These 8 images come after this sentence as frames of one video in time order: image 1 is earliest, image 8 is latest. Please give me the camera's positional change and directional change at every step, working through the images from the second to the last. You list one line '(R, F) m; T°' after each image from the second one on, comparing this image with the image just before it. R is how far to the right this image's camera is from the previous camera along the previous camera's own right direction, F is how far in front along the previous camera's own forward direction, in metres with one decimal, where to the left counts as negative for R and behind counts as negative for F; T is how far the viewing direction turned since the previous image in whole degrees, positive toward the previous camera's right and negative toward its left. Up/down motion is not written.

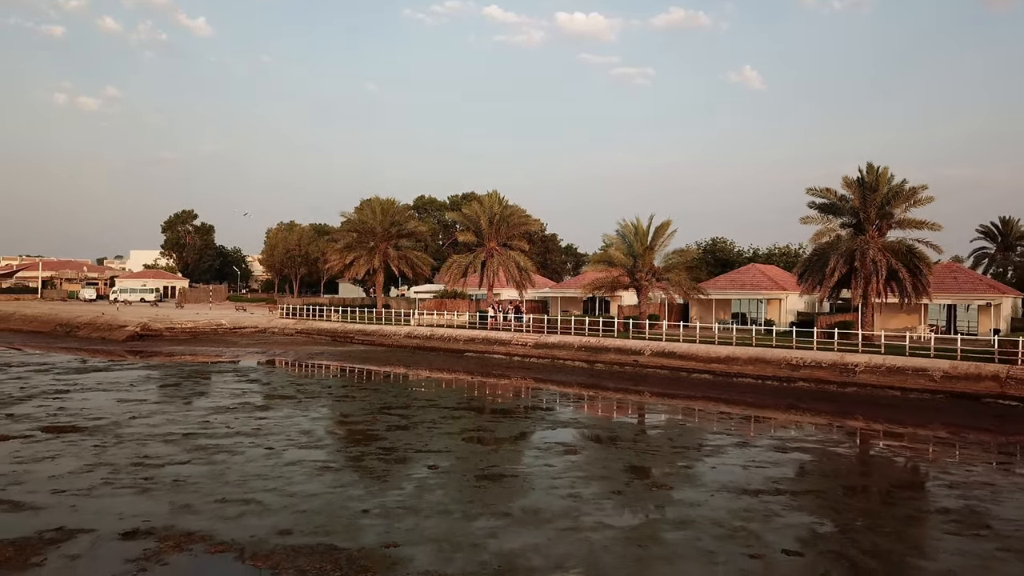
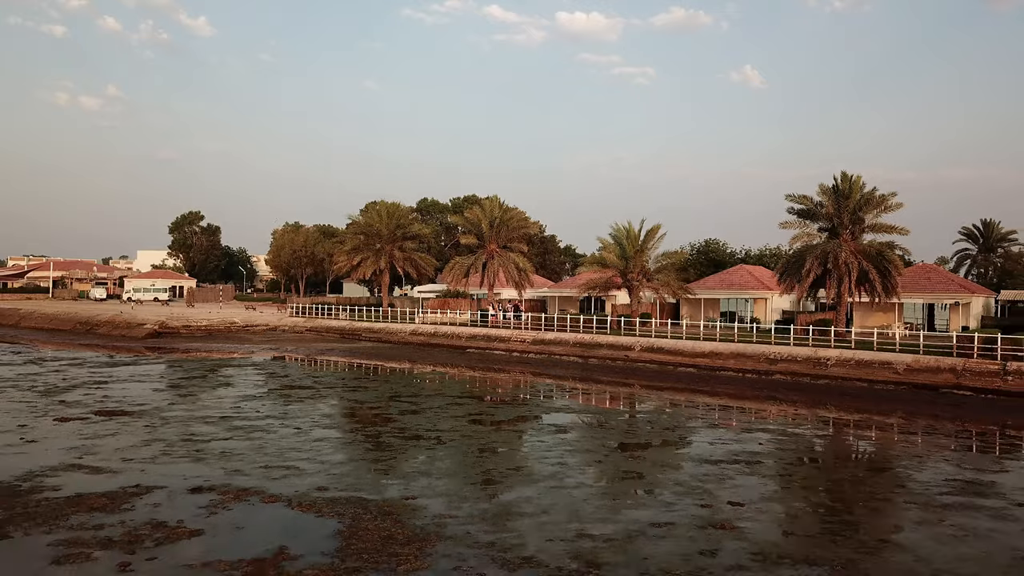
(+0.1, -1.7) m; 0°
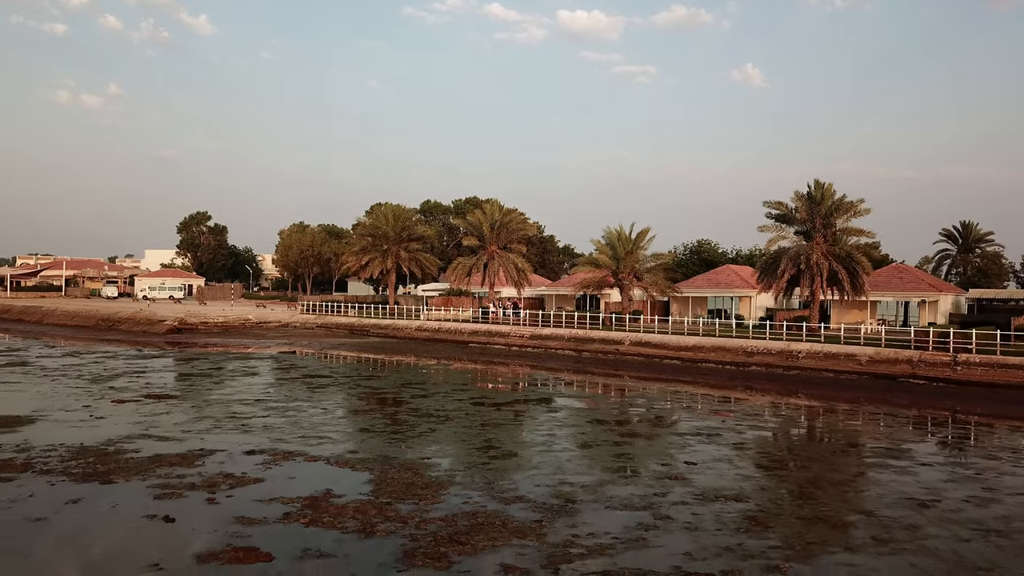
(+0.1, -2.1) m; 0°
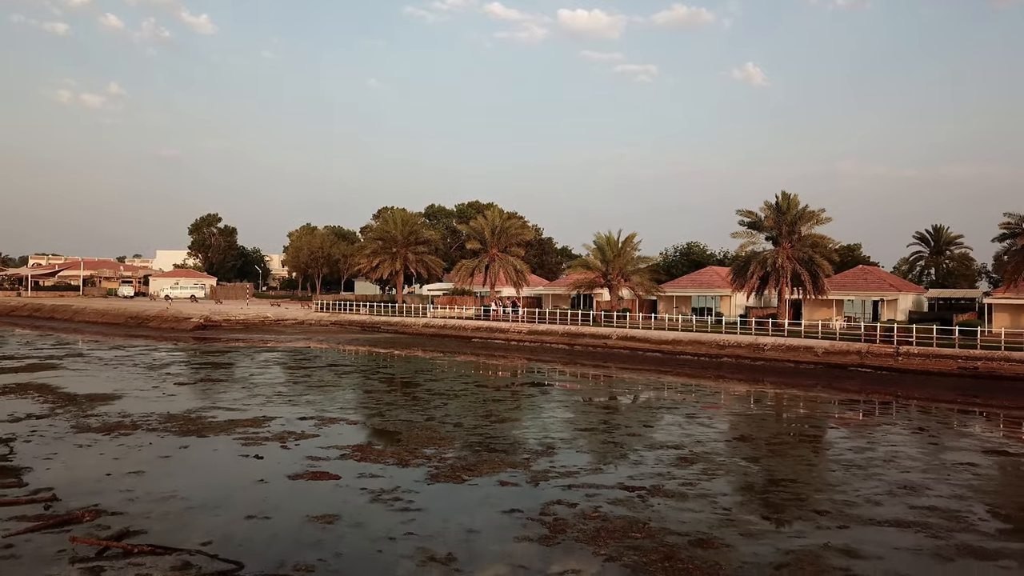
(+0.1, -3.1) m; 0°
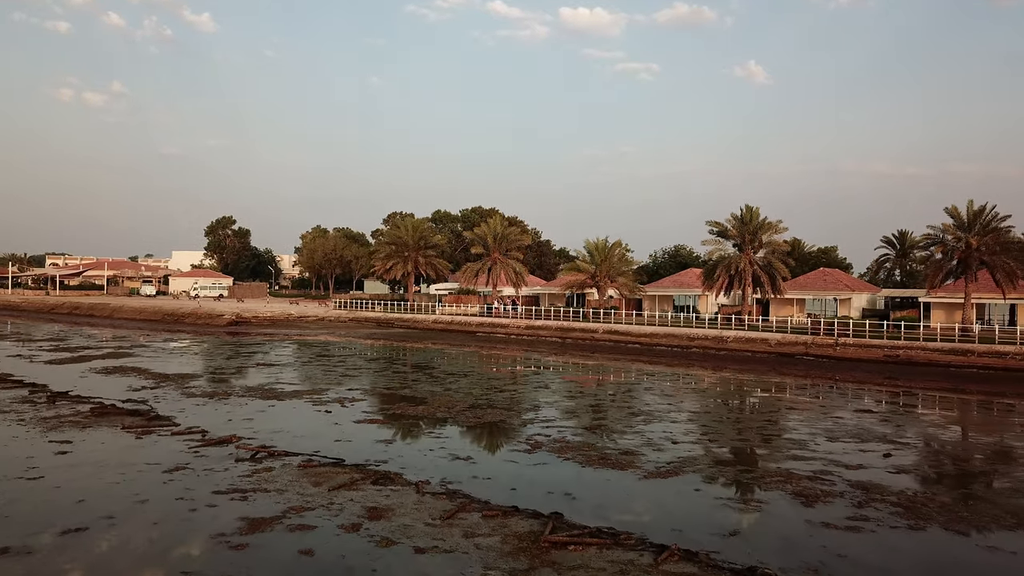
(+0.1, -4.5) m; 0°
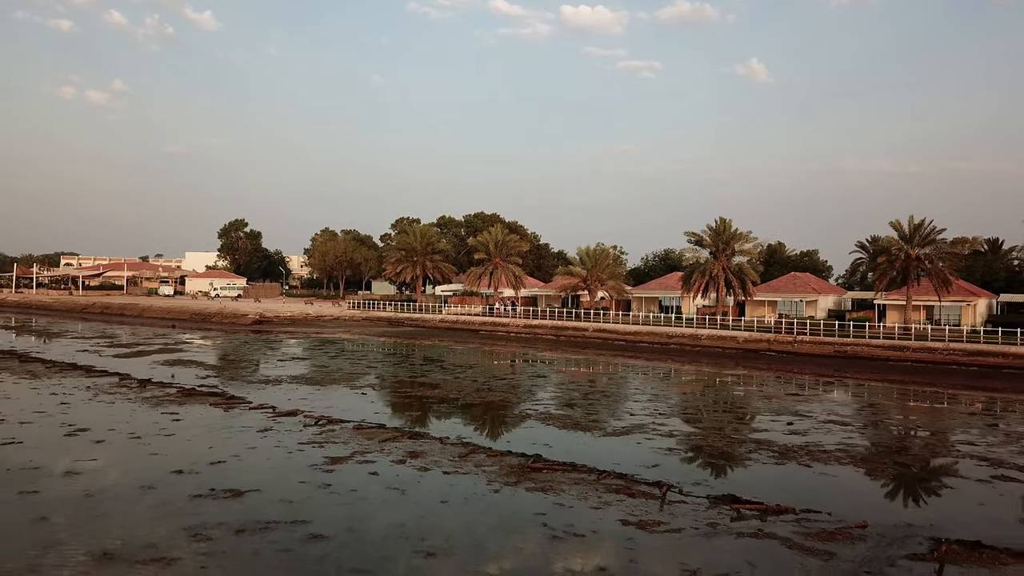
(+0.1, -4.1) m; 0°
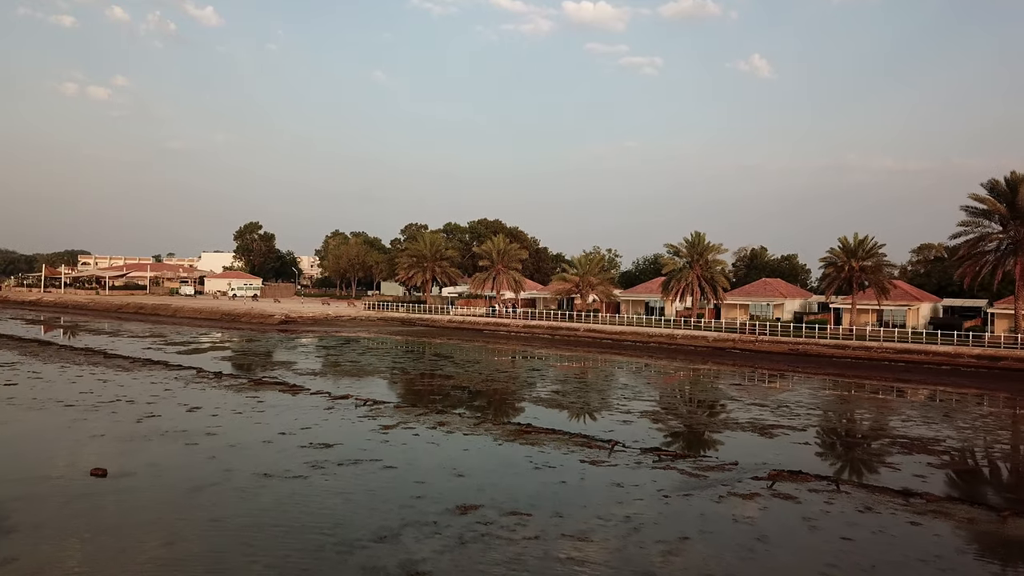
(+0.1, -5.2) m; 0°
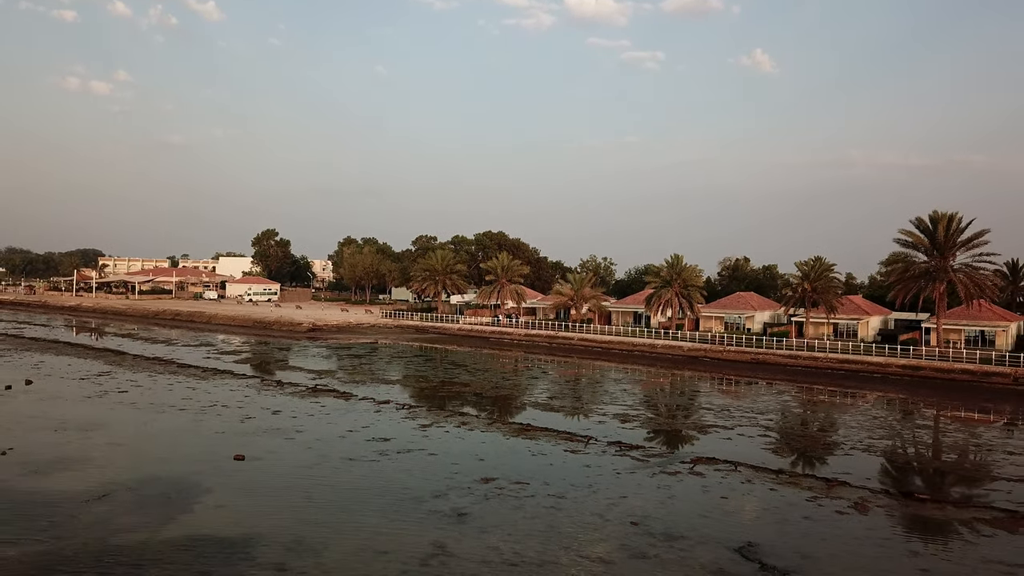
(-0.1, -6.3) m; 0°
